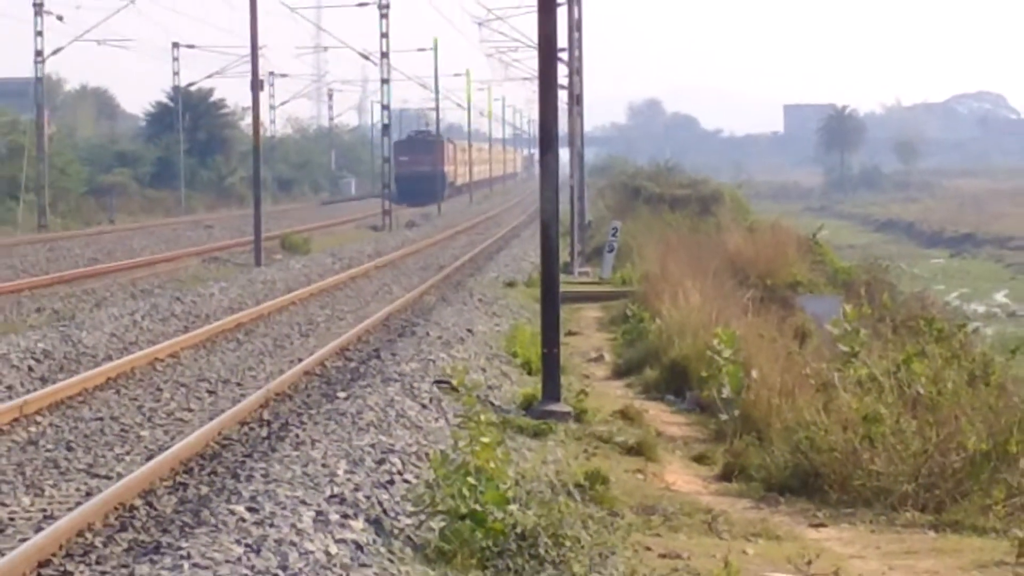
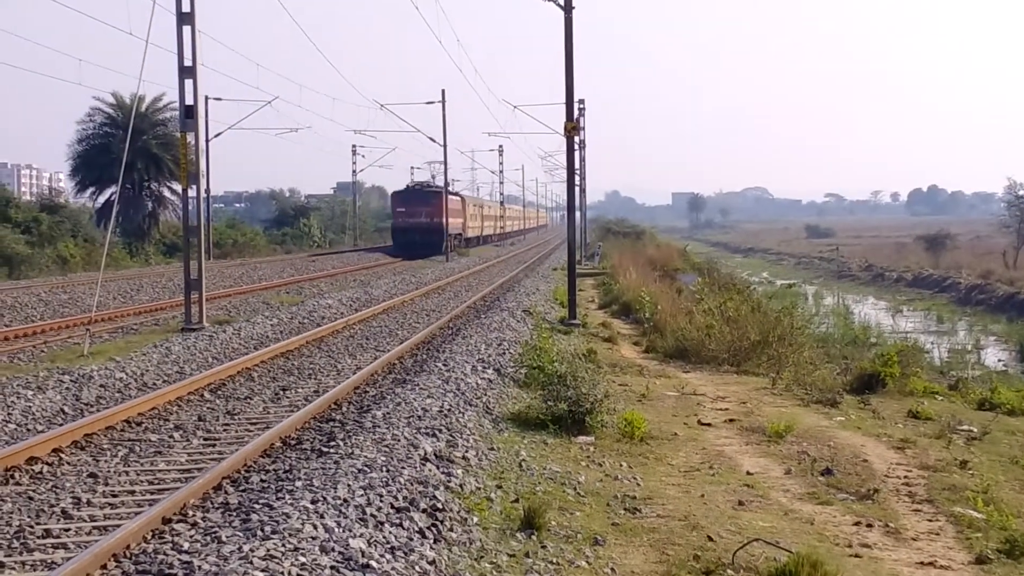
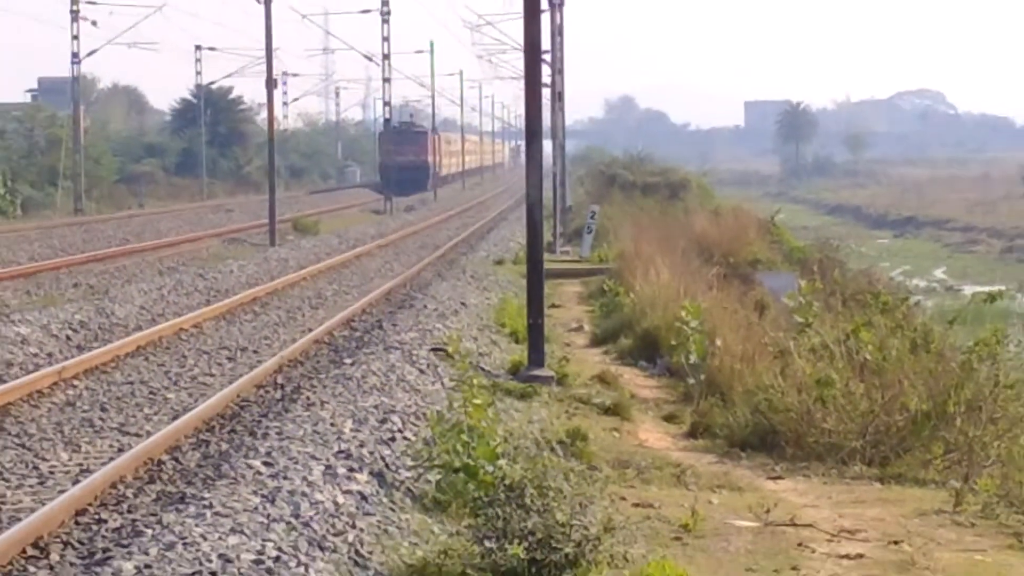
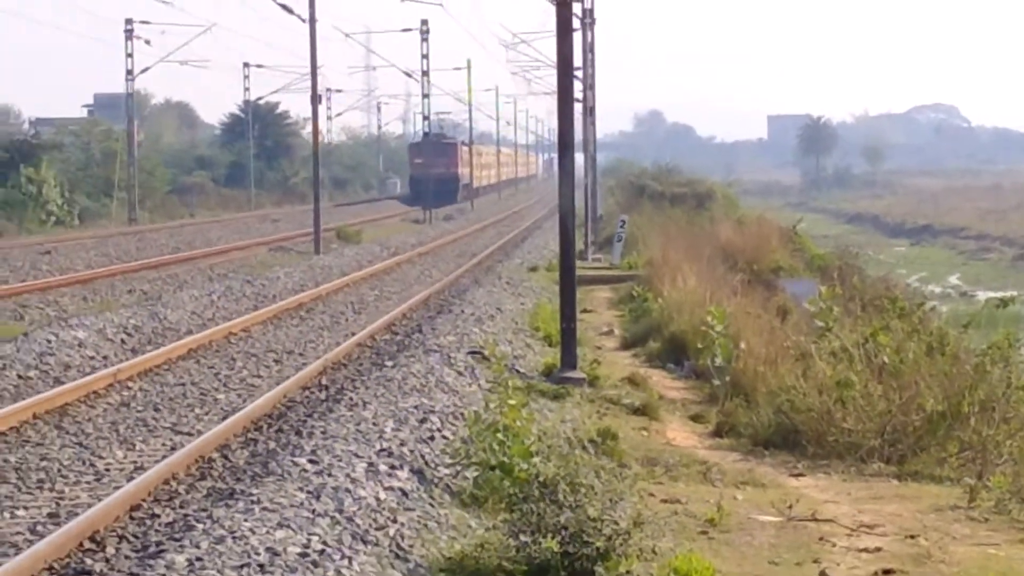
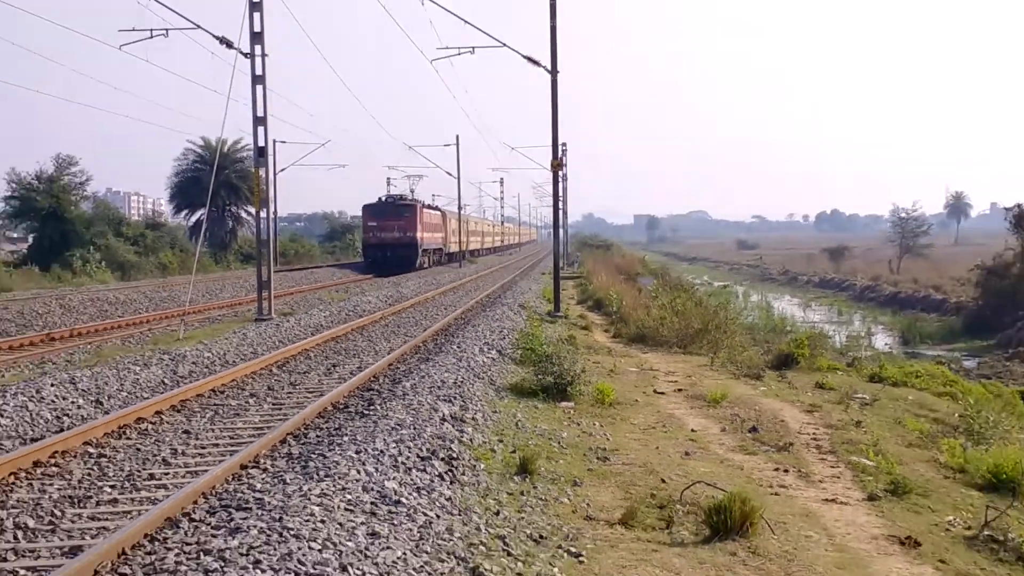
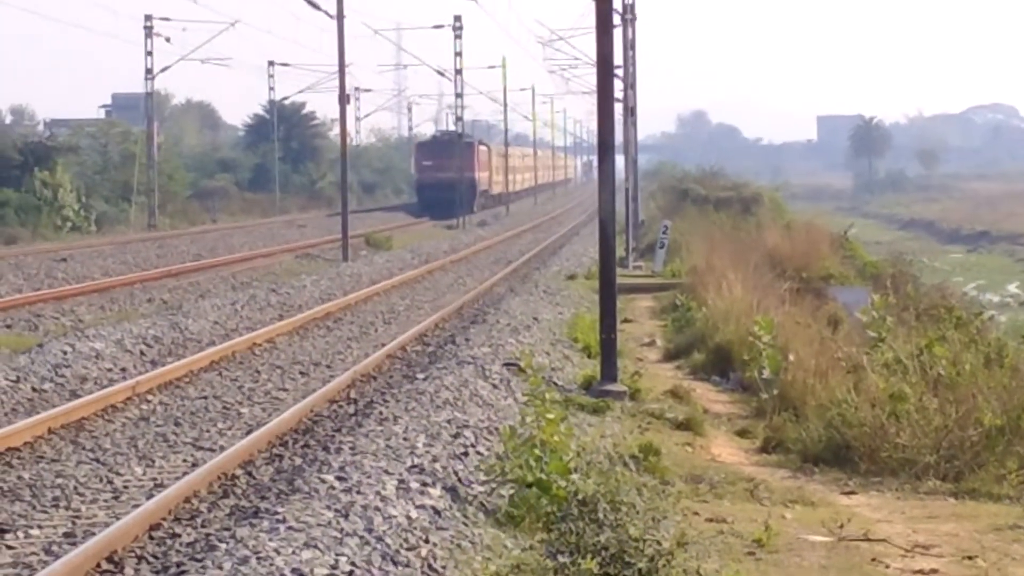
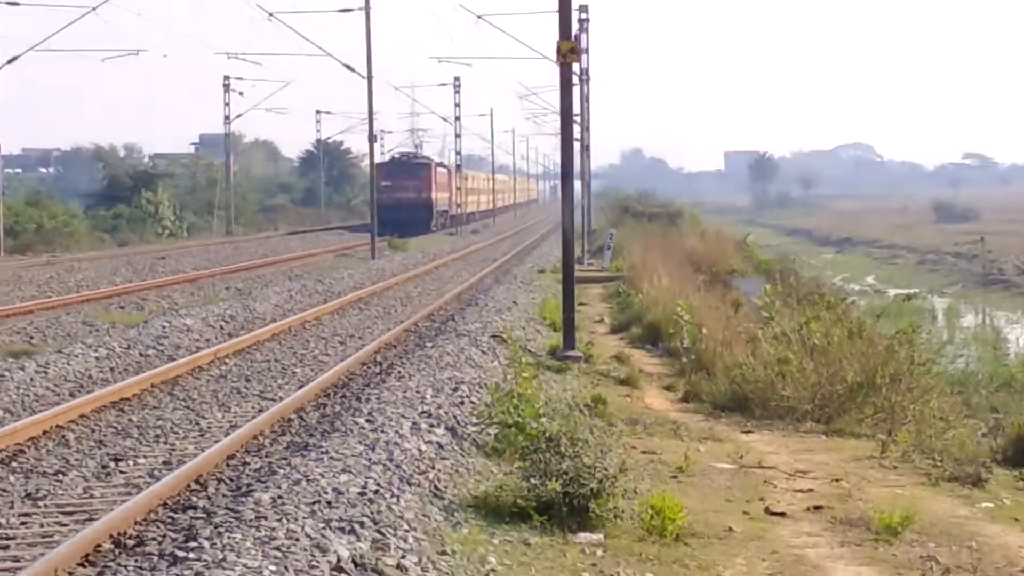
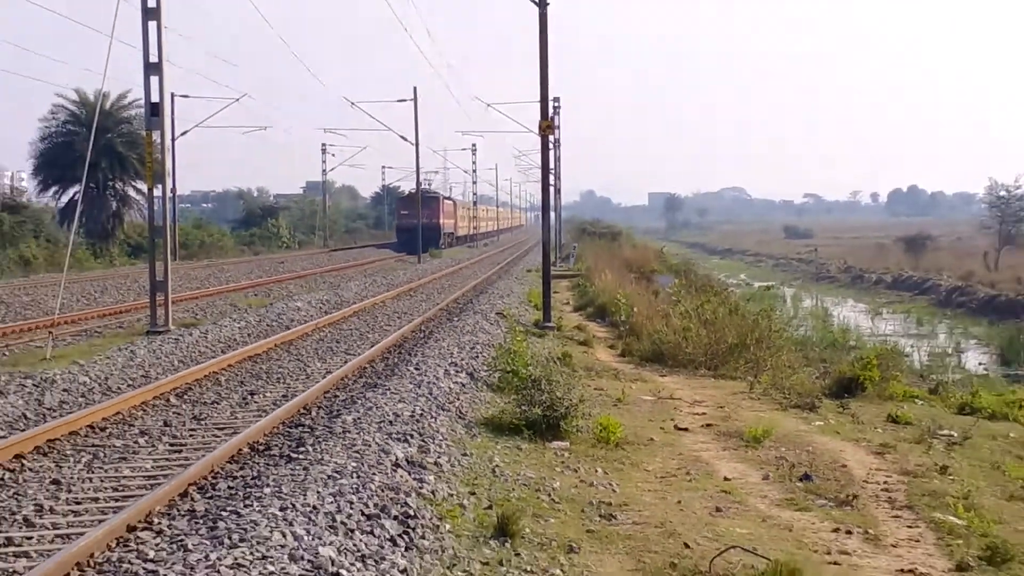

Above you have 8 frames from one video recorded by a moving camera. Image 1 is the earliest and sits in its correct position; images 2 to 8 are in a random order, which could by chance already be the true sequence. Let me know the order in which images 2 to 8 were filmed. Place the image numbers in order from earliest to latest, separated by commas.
3, 4, 6, 7, 8, 2, 5
